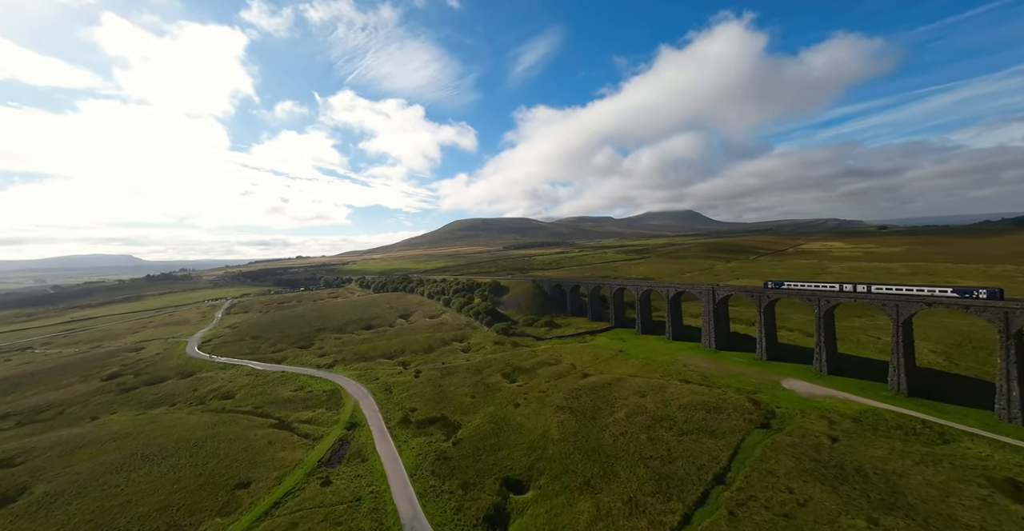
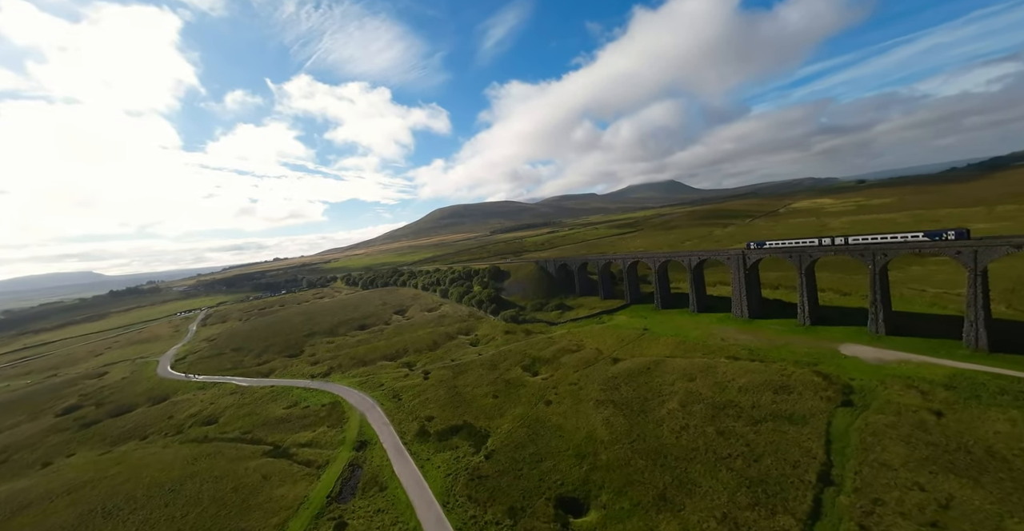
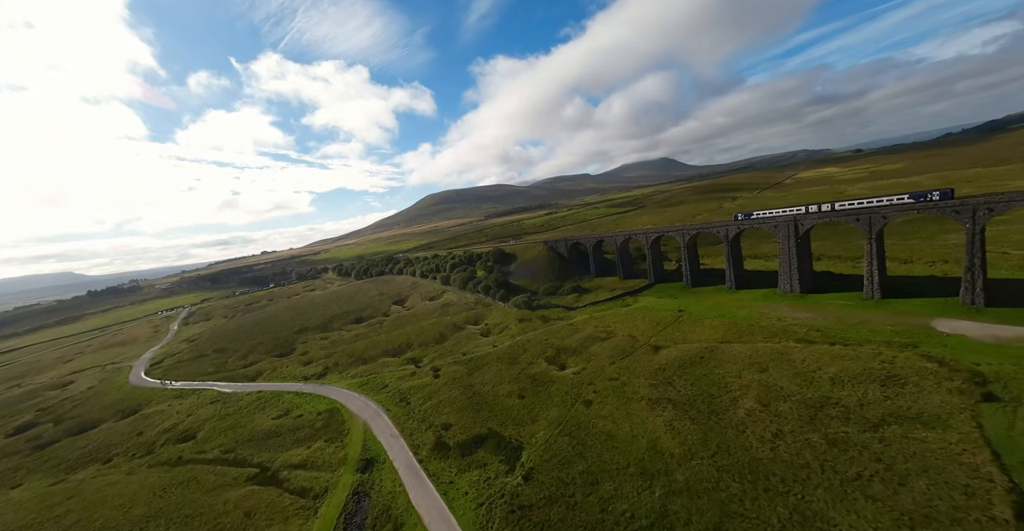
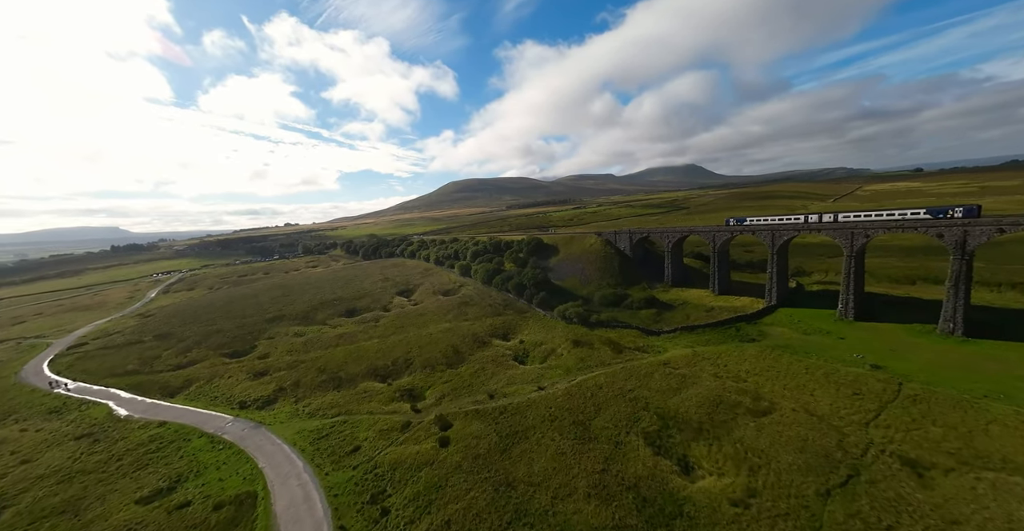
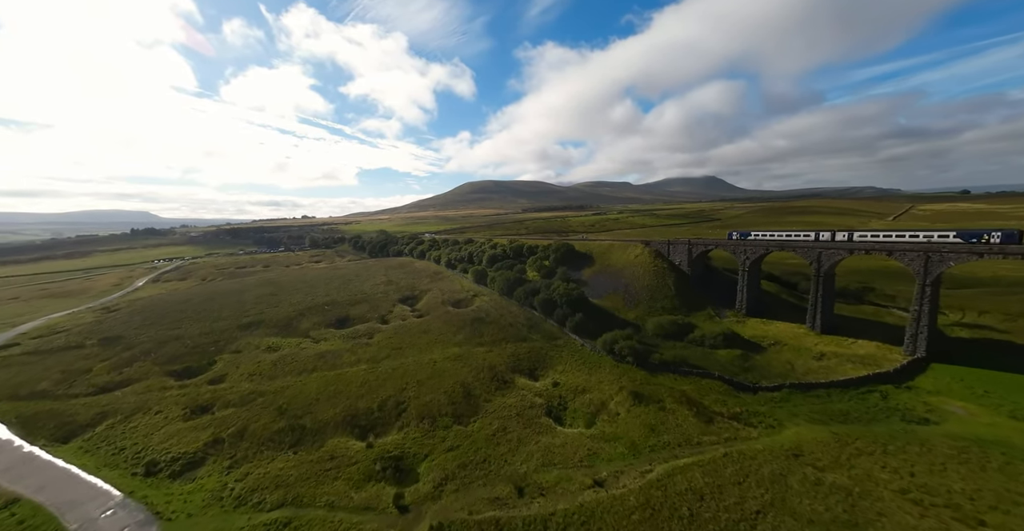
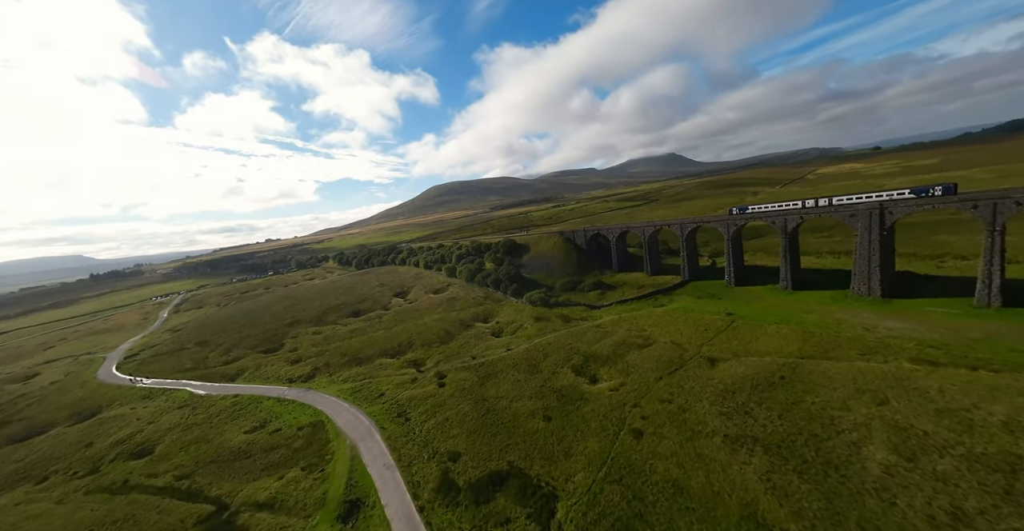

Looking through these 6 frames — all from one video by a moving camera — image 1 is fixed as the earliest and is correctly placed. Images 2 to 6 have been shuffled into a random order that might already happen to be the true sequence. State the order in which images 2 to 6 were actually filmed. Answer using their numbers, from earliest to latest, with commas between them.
2, 3, 6, 4, 5
